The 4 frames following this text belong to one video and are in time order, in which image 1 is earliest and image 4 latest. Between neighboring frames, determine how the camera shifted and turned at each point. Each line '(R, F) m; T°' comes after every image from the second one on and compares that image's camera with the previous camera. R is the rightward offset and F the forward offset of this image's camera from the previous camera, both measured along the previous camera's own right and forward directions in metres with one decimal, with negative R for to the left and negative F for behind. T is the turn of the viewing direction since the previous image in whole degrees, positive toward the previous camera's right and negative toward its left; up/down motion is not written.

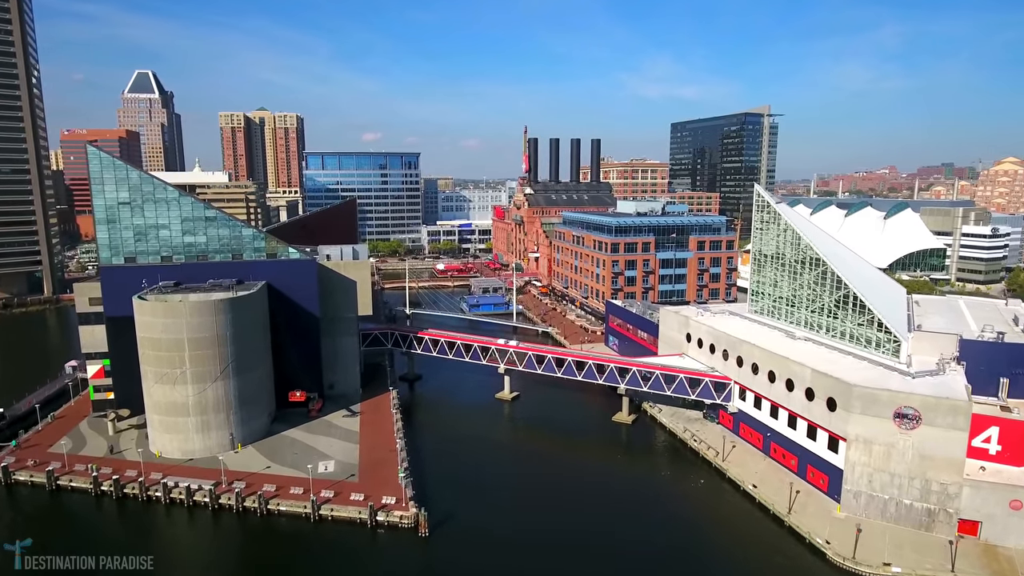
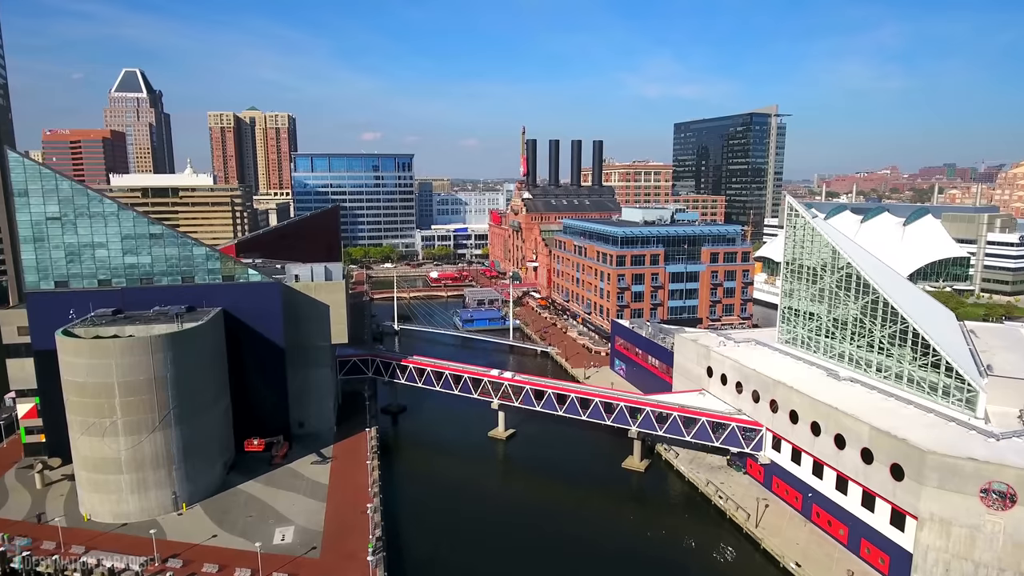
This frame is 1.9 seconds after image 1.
(+0.3, +5.9) m; 0°
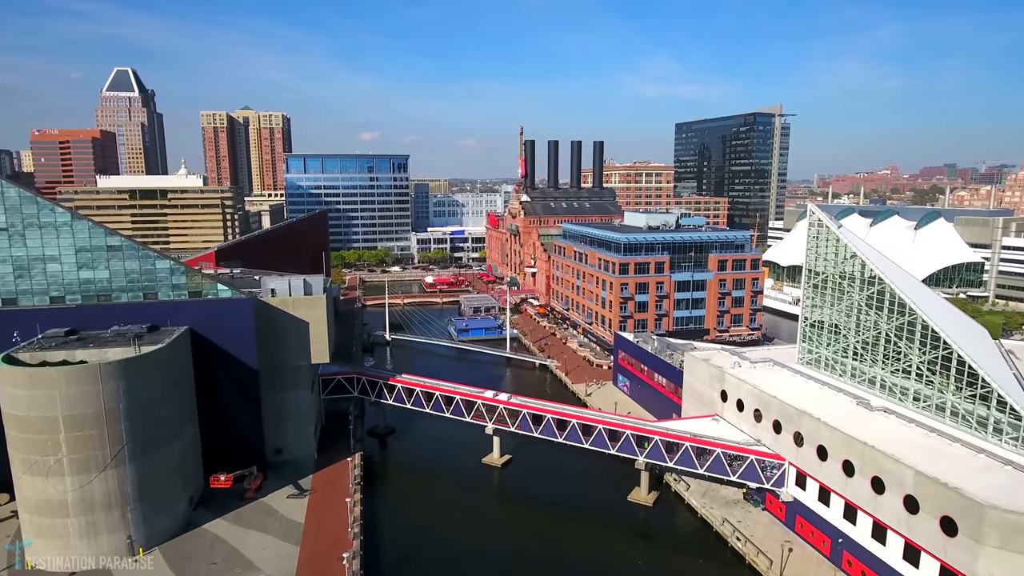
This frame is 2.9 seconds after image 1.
(+0.2, +3.4) m; 0°
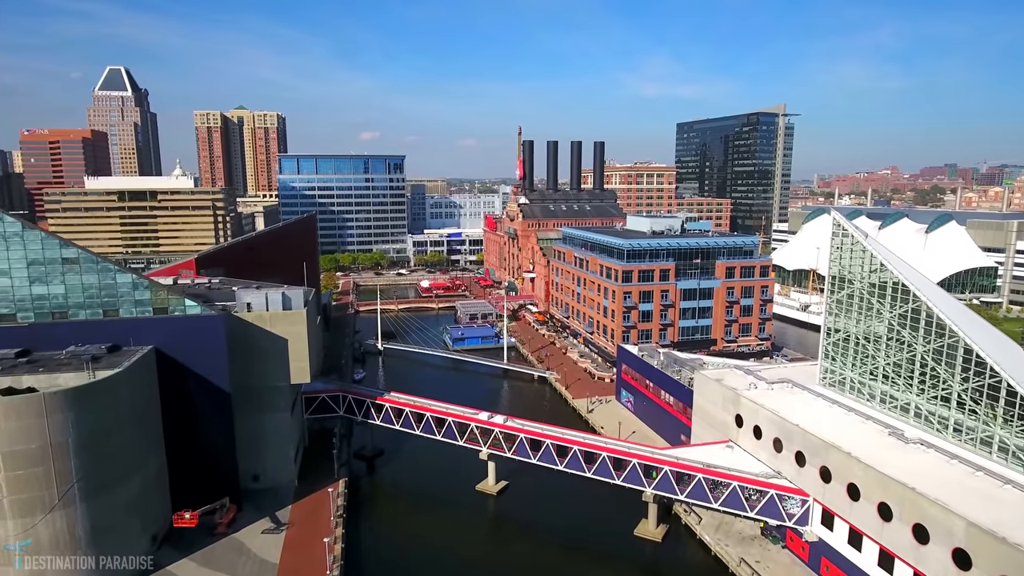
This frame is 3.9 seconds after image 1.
(+0.2, +3.0) m; 0°
